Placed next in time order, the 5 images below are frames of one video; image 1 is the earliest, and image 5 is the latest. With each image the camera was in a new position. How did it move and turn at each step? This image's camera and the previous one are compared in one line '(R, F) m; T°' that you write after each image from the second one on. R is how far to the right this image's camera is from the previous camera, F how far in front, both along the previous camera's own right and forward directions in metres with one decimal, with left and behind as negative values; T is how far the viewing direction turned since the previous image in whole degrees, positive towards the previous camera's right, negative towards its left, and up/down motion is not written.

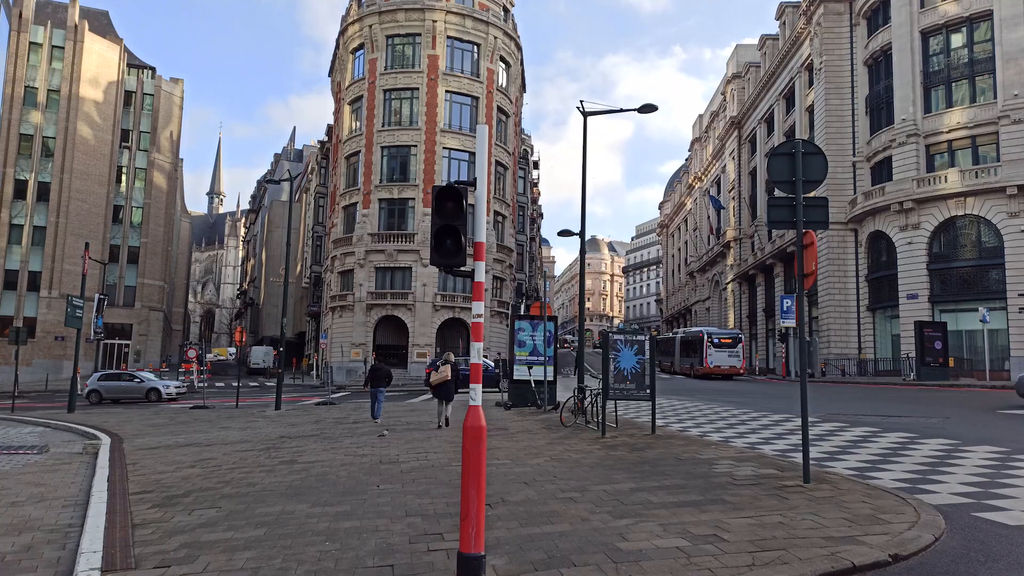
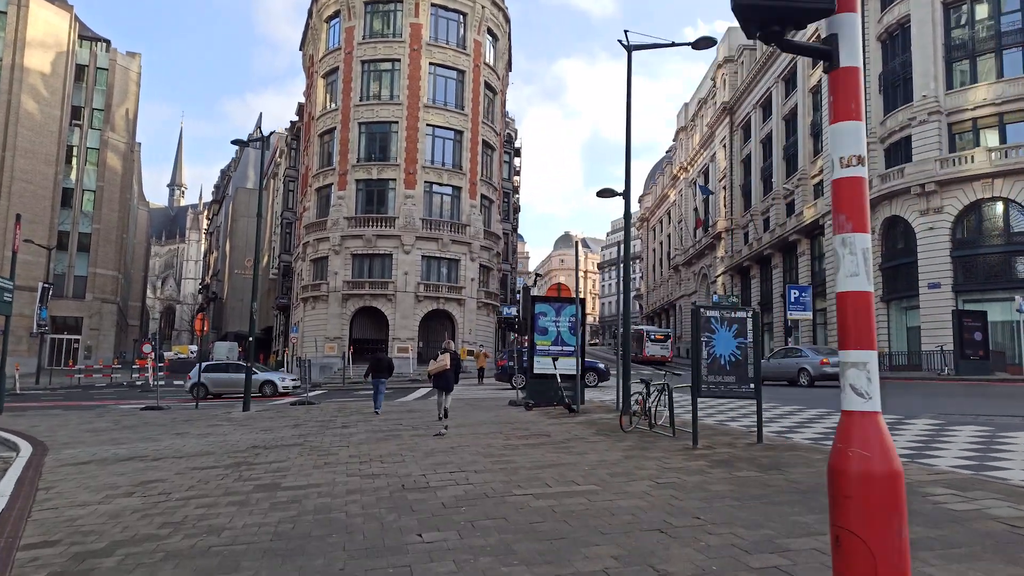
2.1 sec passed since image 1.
(-1.1, +3.1) m; +2°
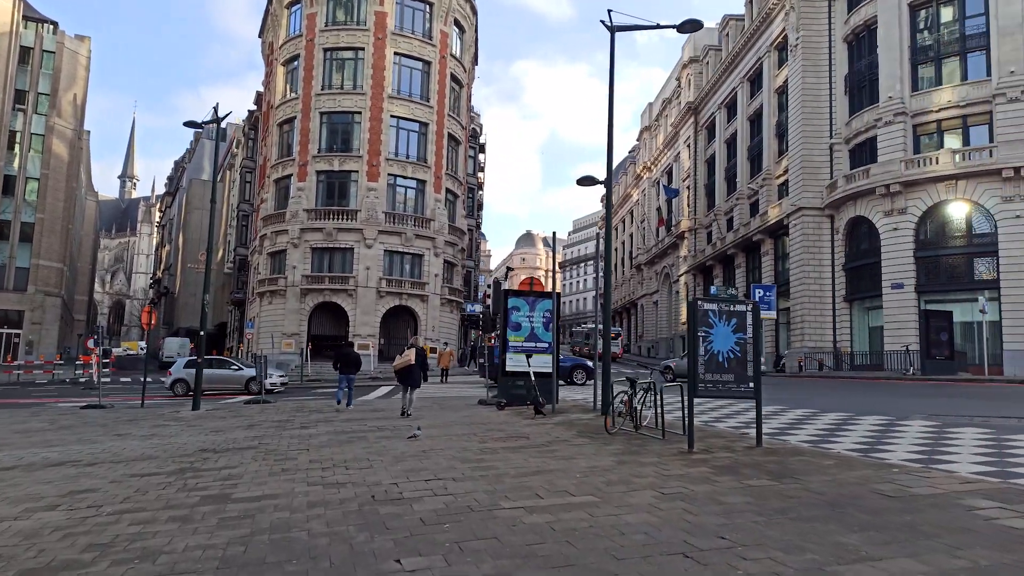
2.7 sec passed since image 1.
(-0.2, +0.8) m; +3°
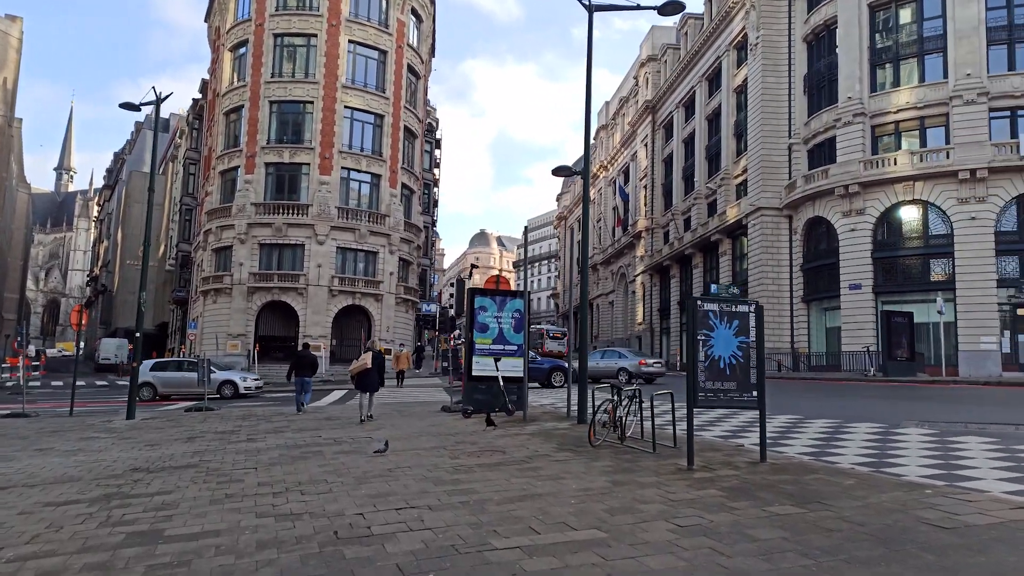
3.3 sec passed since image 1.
(-0.3, +0.9) m; +4°
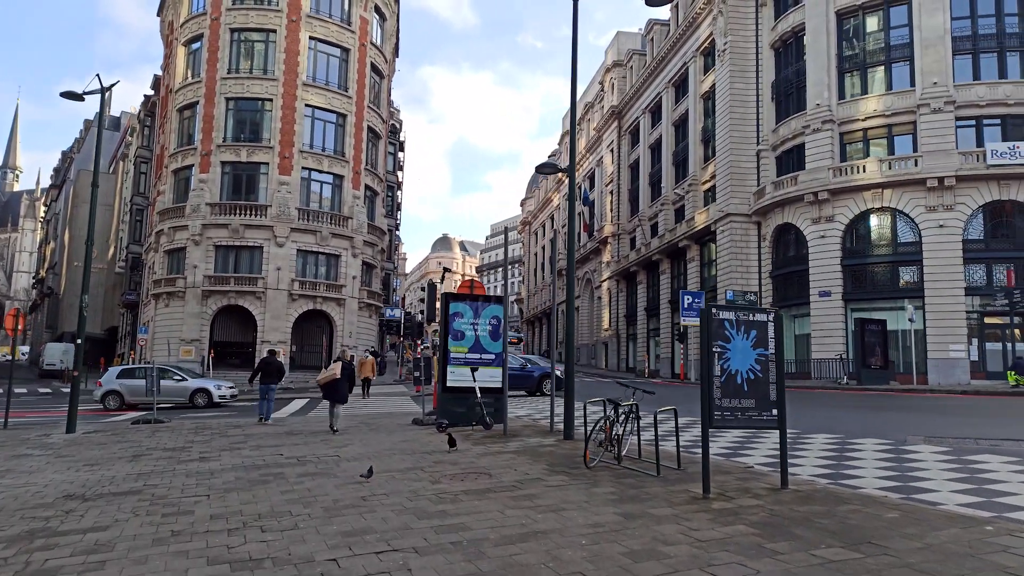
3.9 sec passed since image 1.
(-0.3, +0.9) m; +3°
